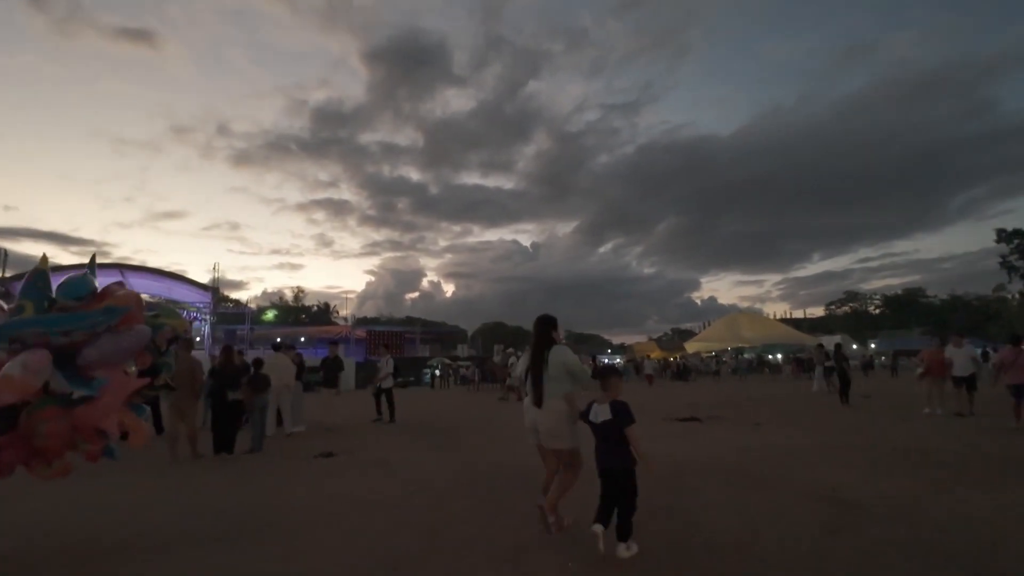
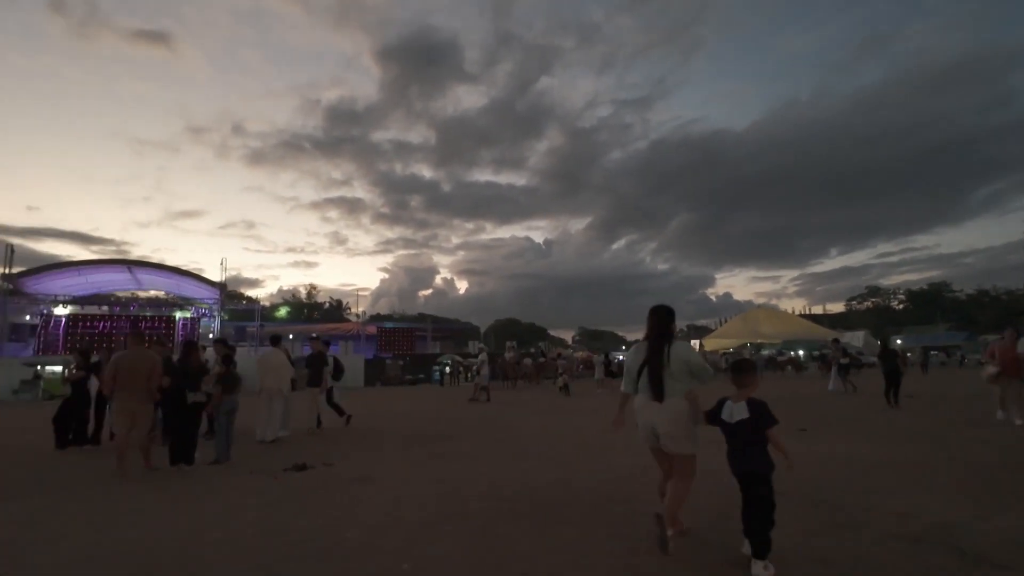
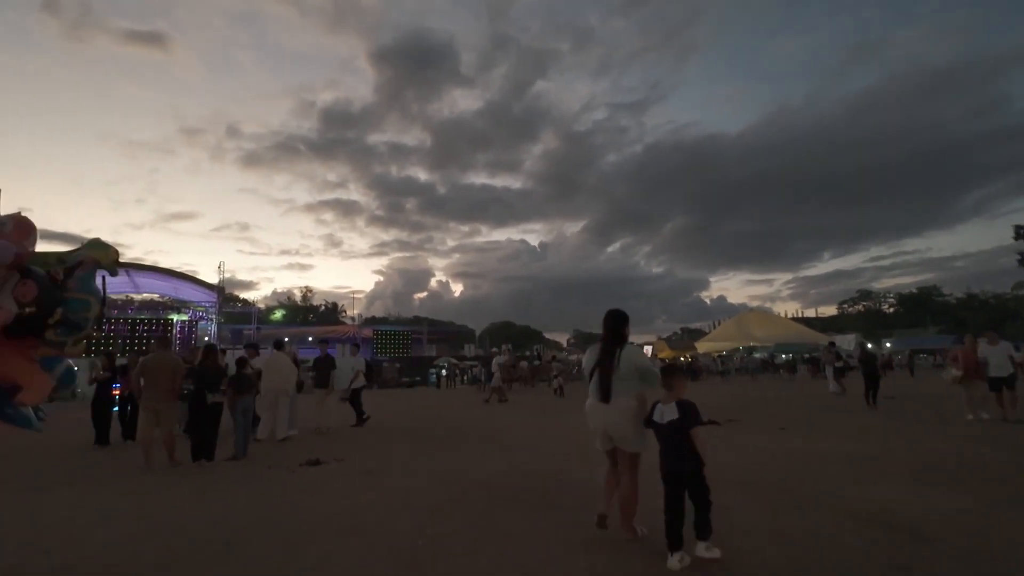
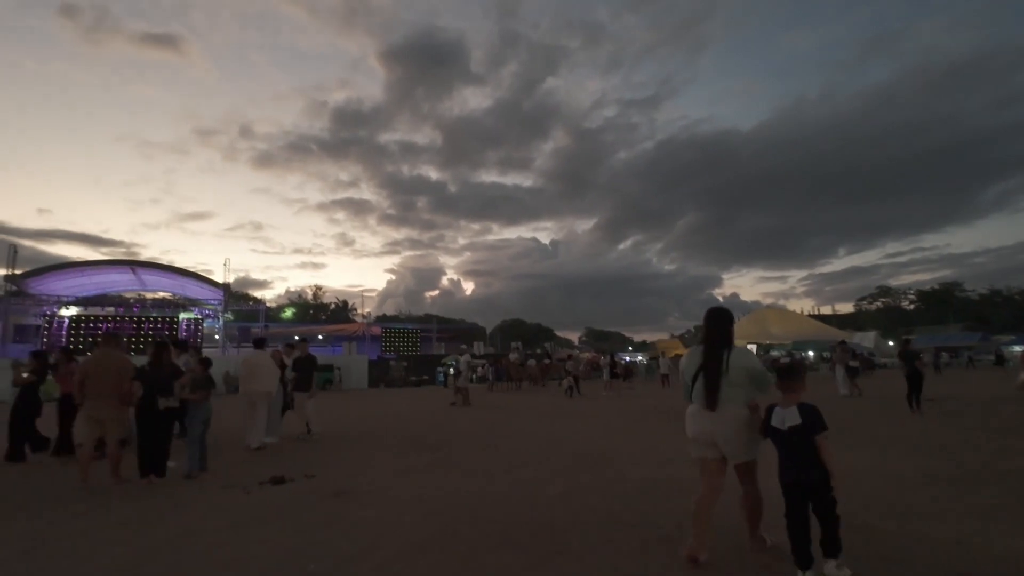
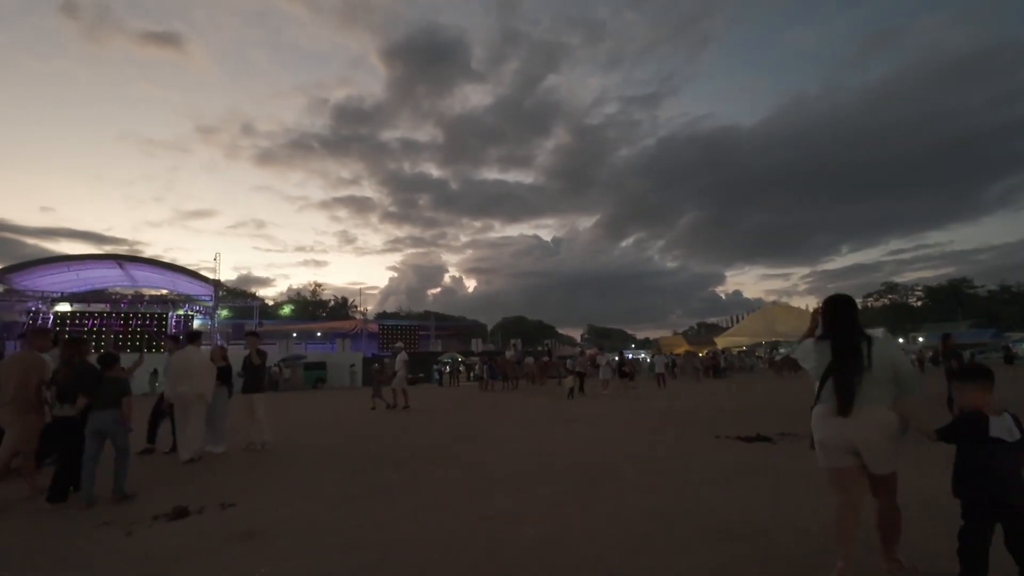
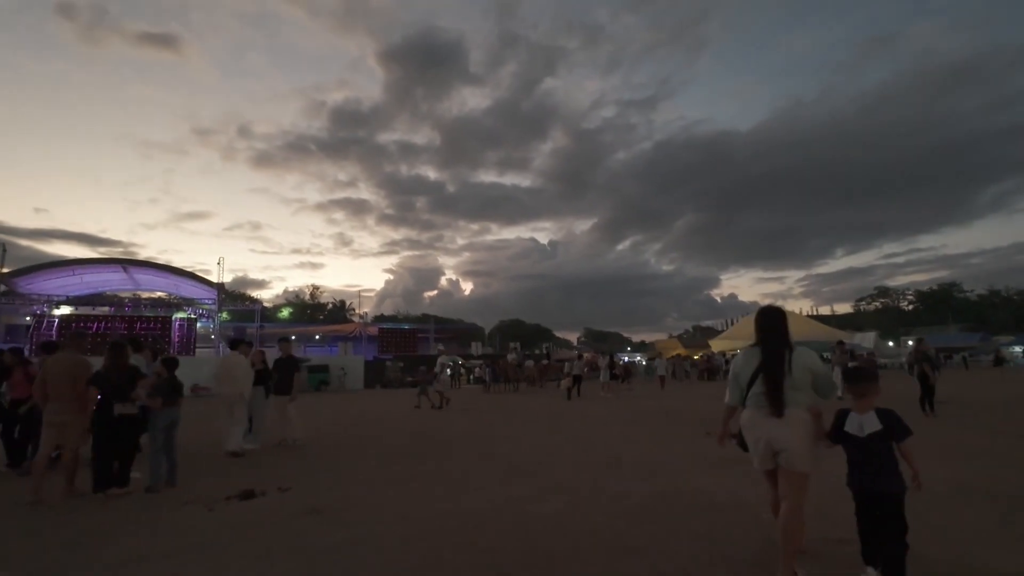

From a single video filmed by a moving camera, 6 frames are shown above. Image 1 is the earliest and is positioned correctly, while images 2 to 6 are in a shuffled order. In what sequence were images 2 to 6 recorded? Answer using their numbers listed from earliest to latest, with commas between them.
3, 2, 4, 6, 5
